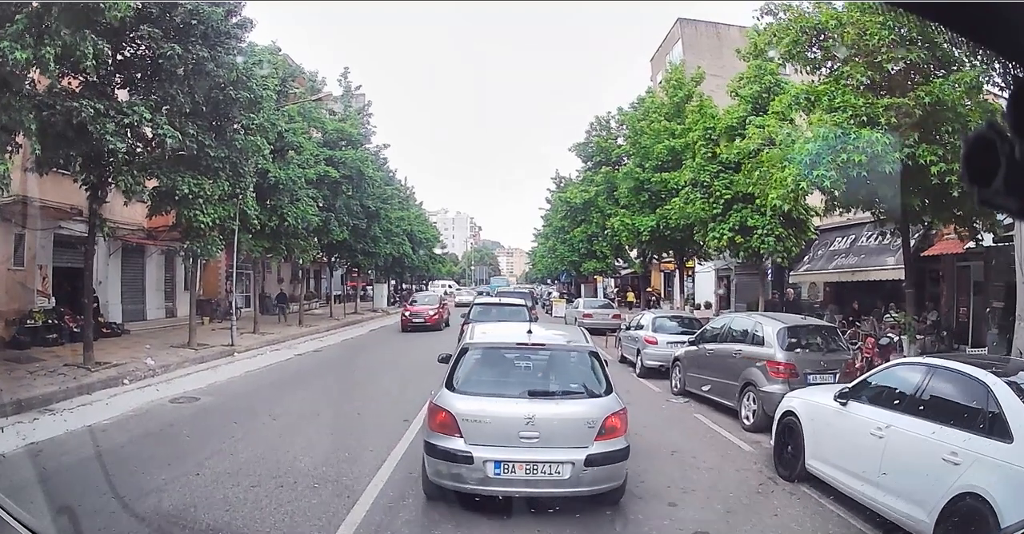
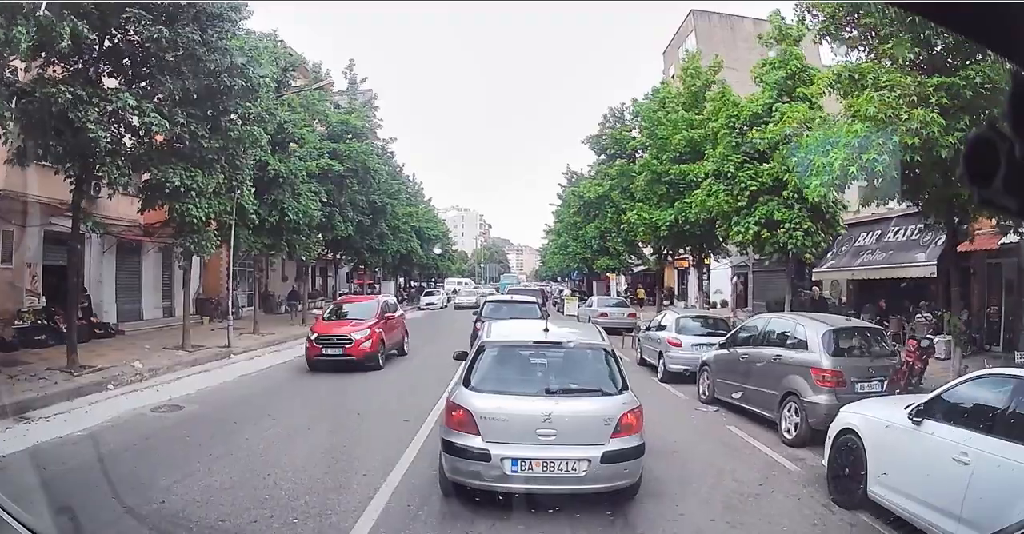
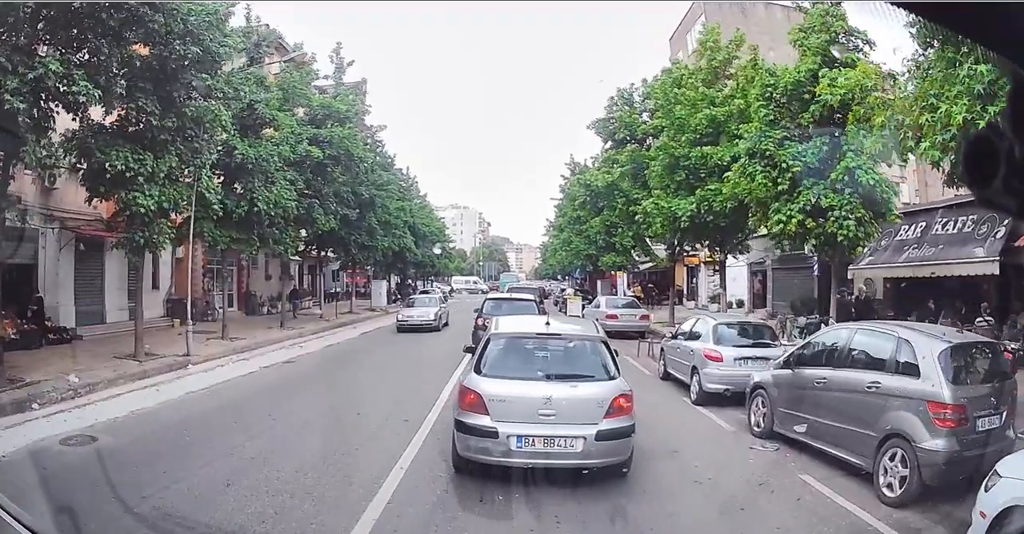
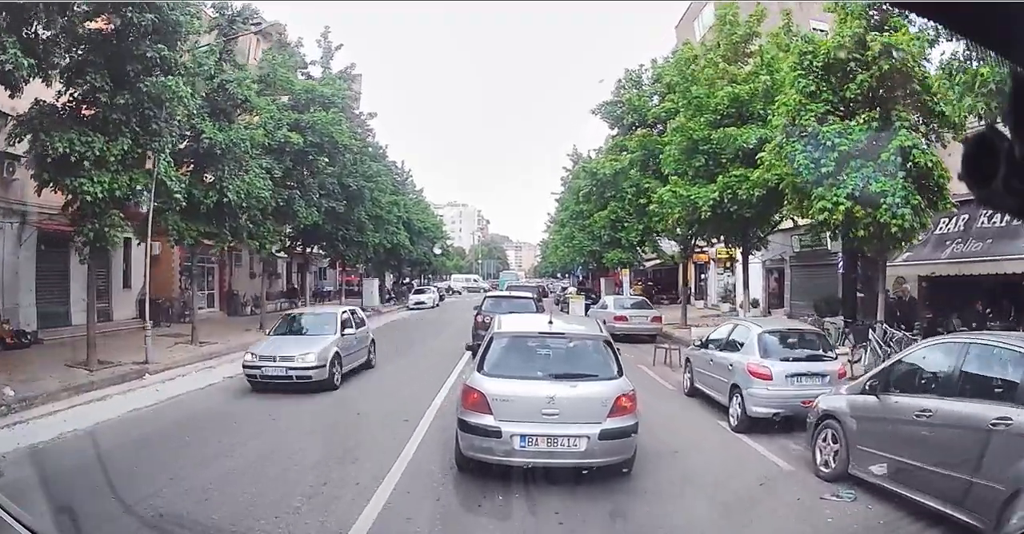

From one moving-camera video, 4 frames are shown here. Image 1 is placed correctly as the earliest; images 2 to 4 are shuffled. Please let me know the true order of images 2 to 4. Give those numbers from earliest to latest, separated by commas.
2, 3, 4
